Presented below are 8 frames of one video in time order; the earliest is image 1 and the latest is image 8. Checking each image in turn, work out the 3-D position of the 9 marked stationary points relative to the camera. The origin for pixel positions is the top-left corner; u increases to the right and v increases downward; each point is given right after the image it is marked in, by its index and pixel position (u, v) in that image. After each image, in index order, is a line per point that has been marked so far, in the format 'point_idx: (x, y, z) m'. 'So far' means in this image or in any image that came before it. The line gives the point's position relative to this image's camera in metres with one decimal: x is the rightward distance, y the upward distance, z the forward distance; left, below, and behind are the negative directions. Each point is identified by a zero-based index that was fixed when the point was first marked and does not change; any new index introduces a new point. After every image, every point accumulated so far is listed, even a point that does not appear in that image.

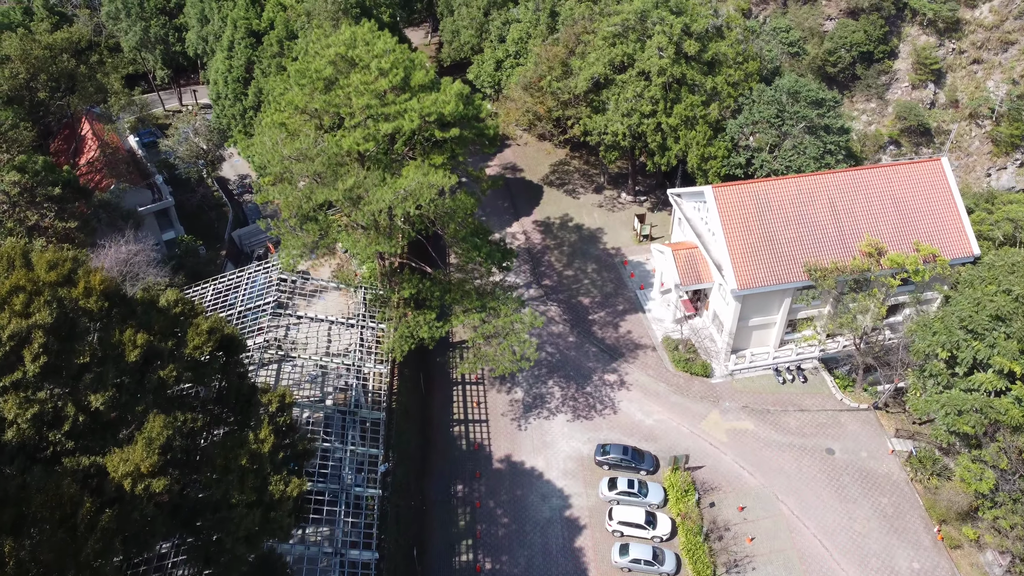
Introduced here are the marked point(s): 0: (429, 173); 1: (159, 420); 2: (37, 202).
0: (-2.7, +3.8, +19.9) m
1: (-6.6, -2.6, +11.3) m
2: (-16.3, +2.8, +20.3) m
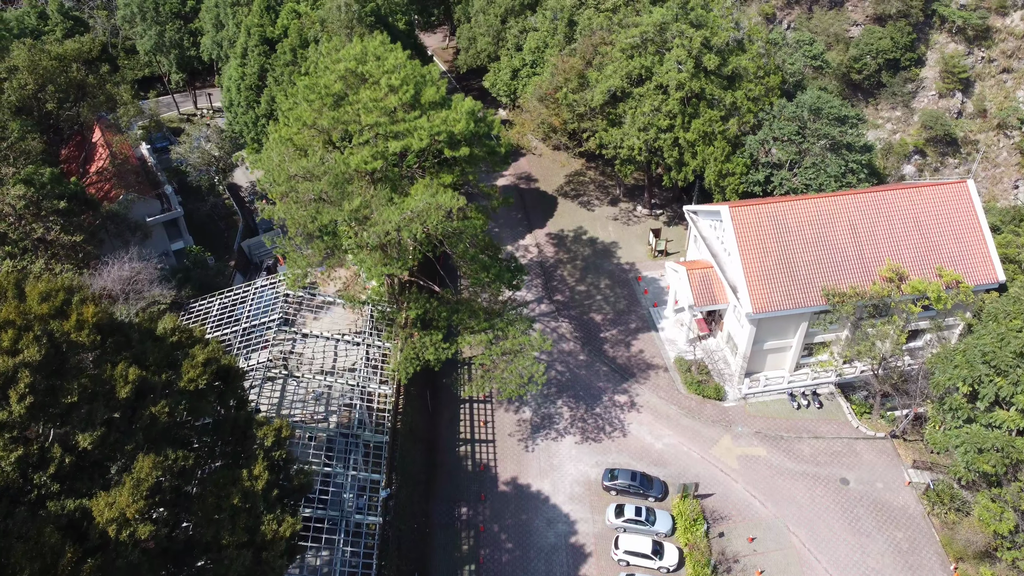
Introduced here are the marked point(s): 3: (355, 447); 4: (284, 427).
0: (-2.4, +3.1, +19.5) m
1: (-6.7, -3.2, +11.0) m
2: (-15.9, +2.3, +20.2) m
3: (-5.2, -5.3, +19.8) m
4: (-5.1, -3.1, +13.4) m
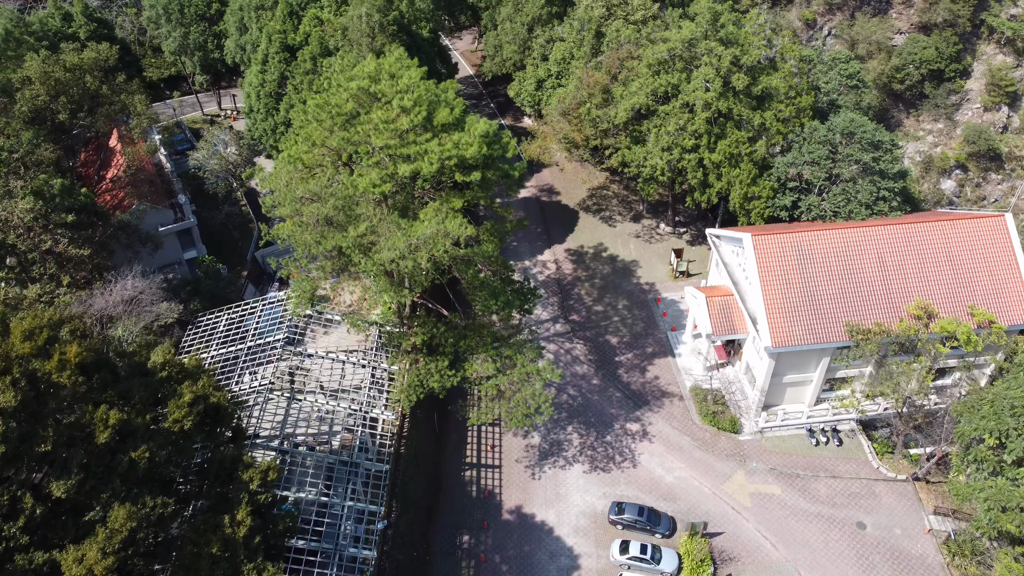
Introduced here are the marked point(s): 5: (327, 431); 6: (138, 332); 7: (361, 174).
0: (-2.0, +2.2, +19.0) m
1: (-6.9, -3.9, +10.7) m
2: (-15.6, +1.9, +20.3) m
3: (-5.1, -6.1, +19.4) m
4: (-5.2, -3.9, +13.0) m
5: (-5.8, -4.5, +20.4) m
6: (-13.0, -1.6, +20.8) m
7: (-4.7, +3.6, +18.9) m
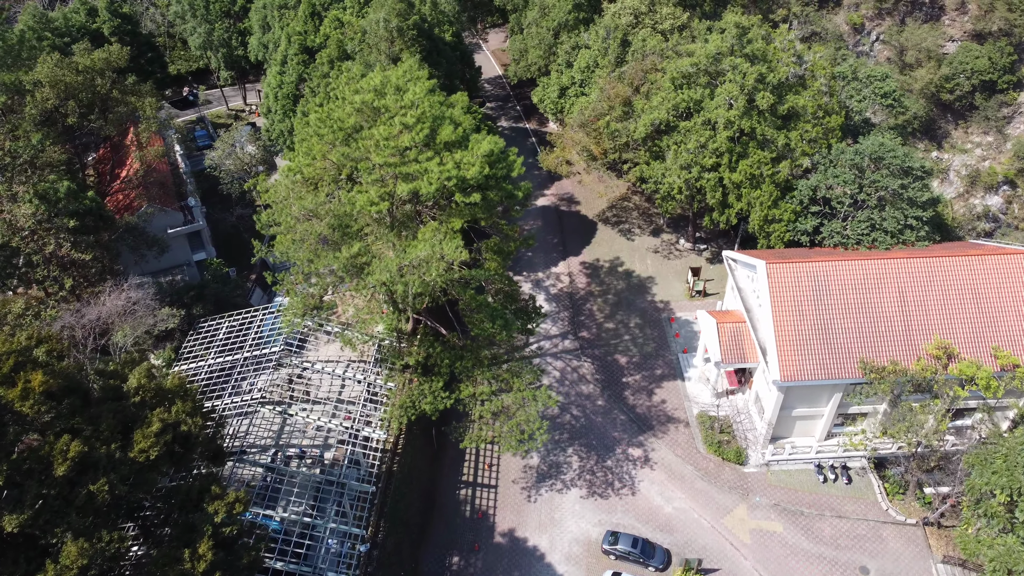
0: (-2.1, +1.5, +18.6) m
1: (-7.6, -4.5, +10.6) m
2: (-15.5, +1.9, +20.5) m
3: (-5.5, -6.6, +19.2) m
4: (-5.8, -4.5, +12.8) m
5: (-6.1, -5.1, +20.2) m
6: (-13.1, -1.8, +21.0) m
7: (-4.7, +3.0, +18.6) m
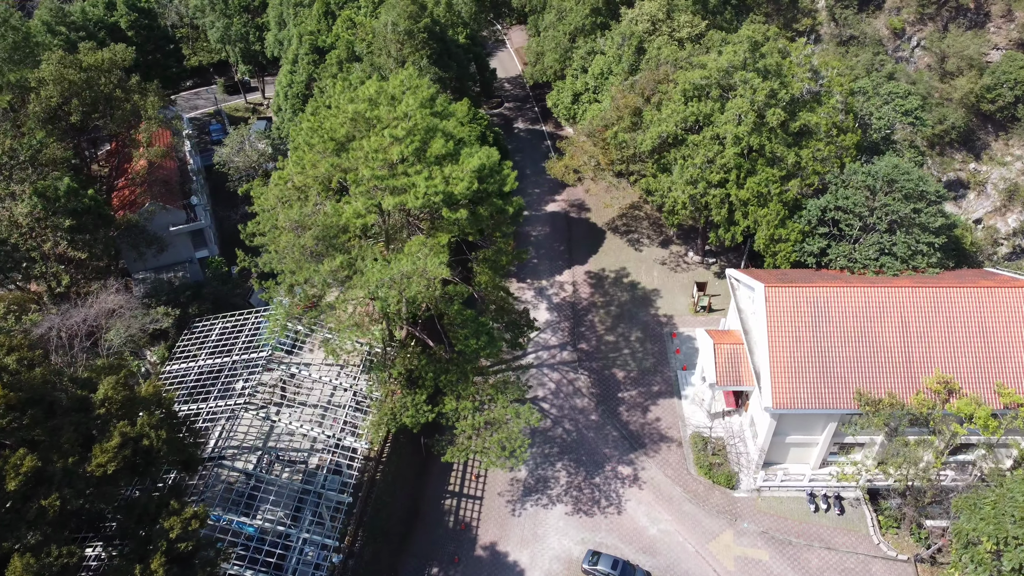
0: (-2.6, +1.0, +18.5) m
1: (-8.6, -4.8, +10.8) m
2: (-15.9, +2.0, +20.9) m
3: (-6.3, -7.0, +19.3) m
4: (-6.7, -4.9, +12.9) m
5: (-6.8, -5.3, +20.3) m
6: (-13.6, -1.8, +21.3) m
7: (-5.1, +2.6, +18.6) m
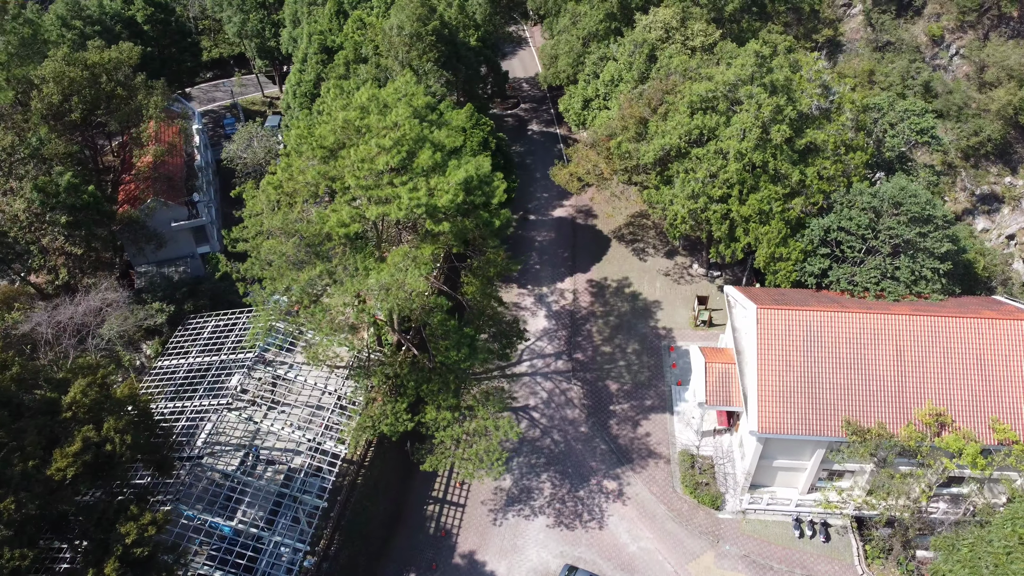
0: (-3.1, +0.7, +18.5) m
1: (-9.7, -4.9, +11.1) m
2: (-16.3, +2.2, +21.4) m
3: (-7.2, -7.1, +19.6) m
4: (-7.8, -5.1, +13.1) m
5: (-7.5, -5.5, +20.6) m
6: (-14.2, -1.7, +21.8) m
7: (-5.6, +2.4, +18.7) m
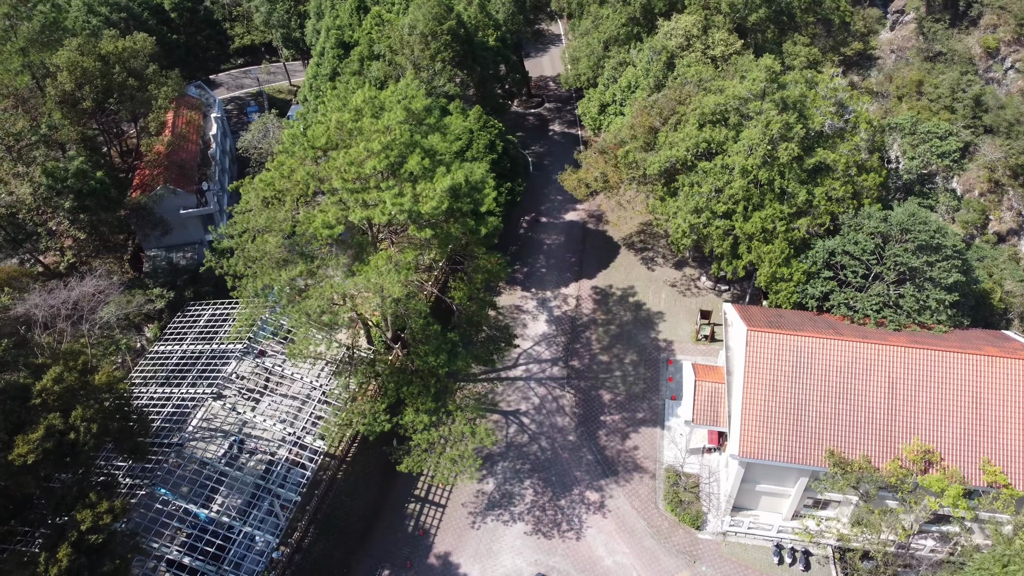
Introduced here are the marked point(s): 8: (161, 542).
0: (-3.8, +0.5, +18.7) m
1: (-11.0, -4.7, +11.6) m
2: (-16.7, +2.8, +22.2) m
3: (-8.2, -7.0, +20.0) m
4: (-9.0, -5.0, +13.6) m
5: (-8.4, -5.4, +21.0) m
6: (-14.7, -1.1, +22.5) m
7: (-6.1, +2.4, +19.0) m
8: (-10.4, -7.5, +17.8) m
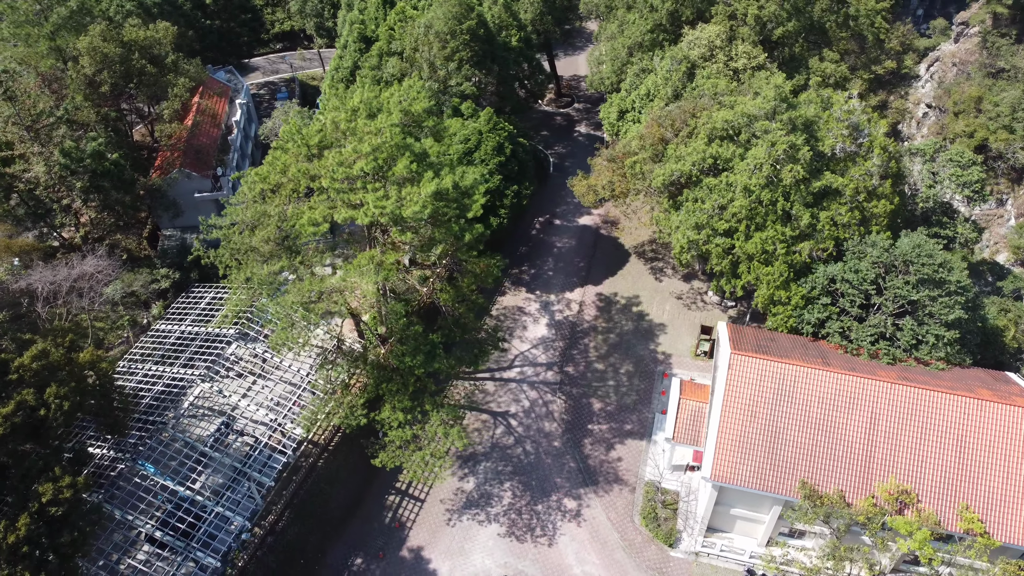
0: (-4.5, +0.5, +19.2) m
1: (-12.4, -4.3, +12.6) m
2: (-17.0, +3.8, +23.3) m
3: (-9.4, -6.7, +20.8) m
4: (-10.3, -4.7, +14.4) m
5: (-9.4, -5.0, +21.8) m
6: (-15.3, -0.3, +23.5) m
7: (-6.7, +2.5, +19.5) m
8: (-11.7, -7.0, +18.8) m
